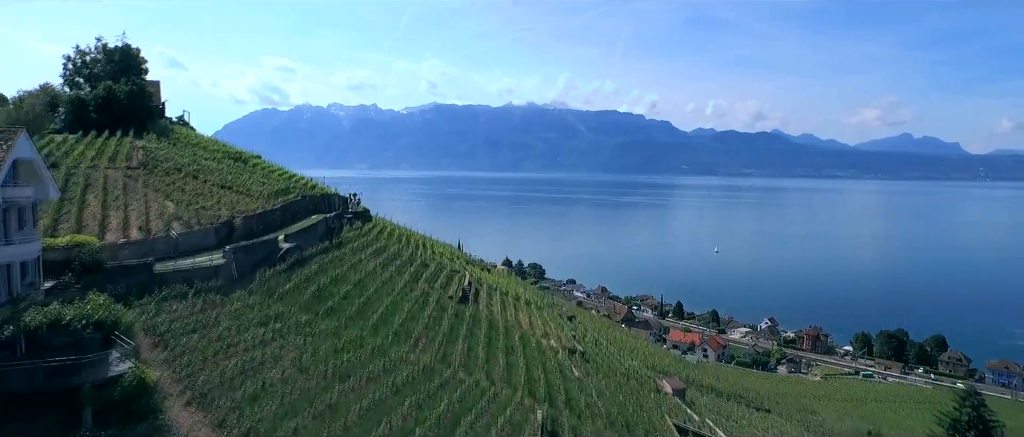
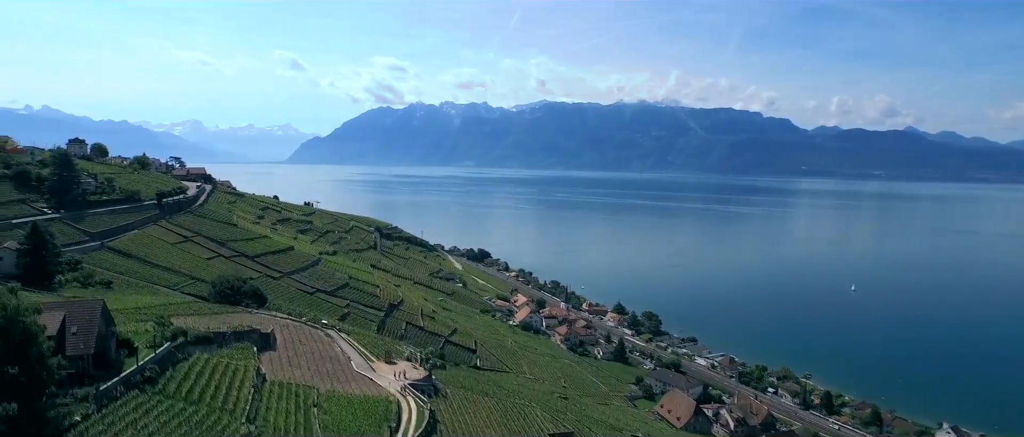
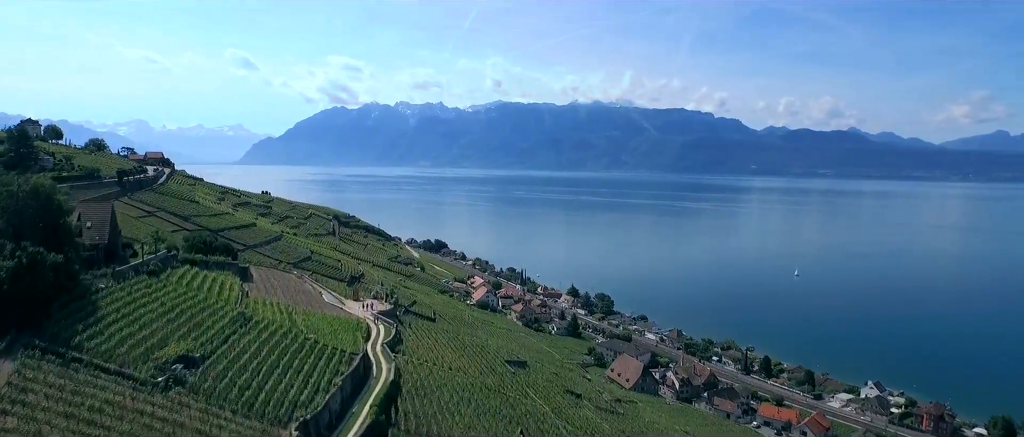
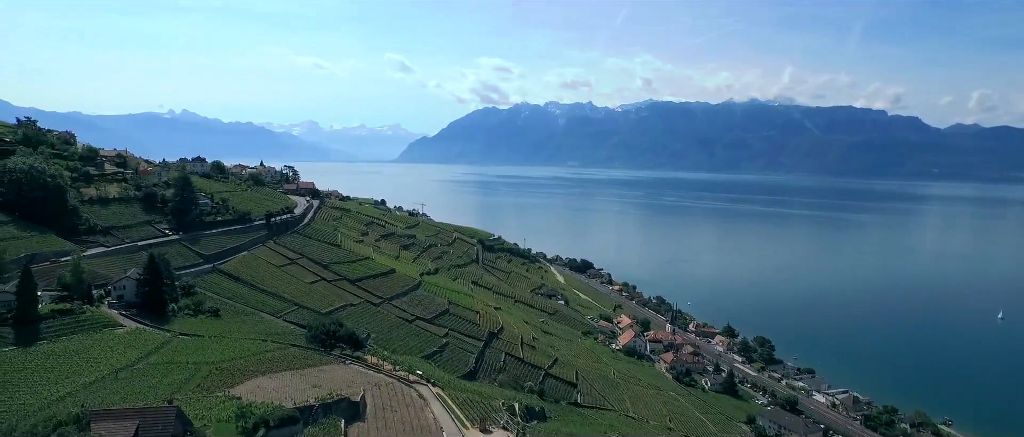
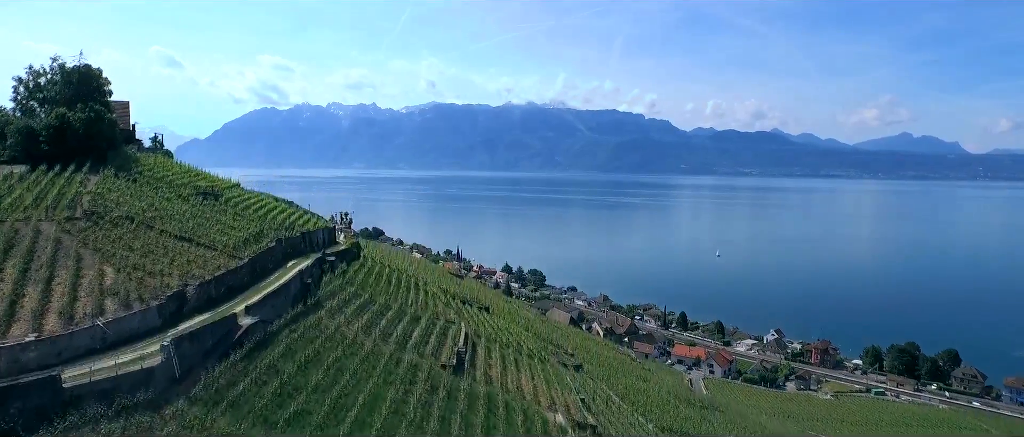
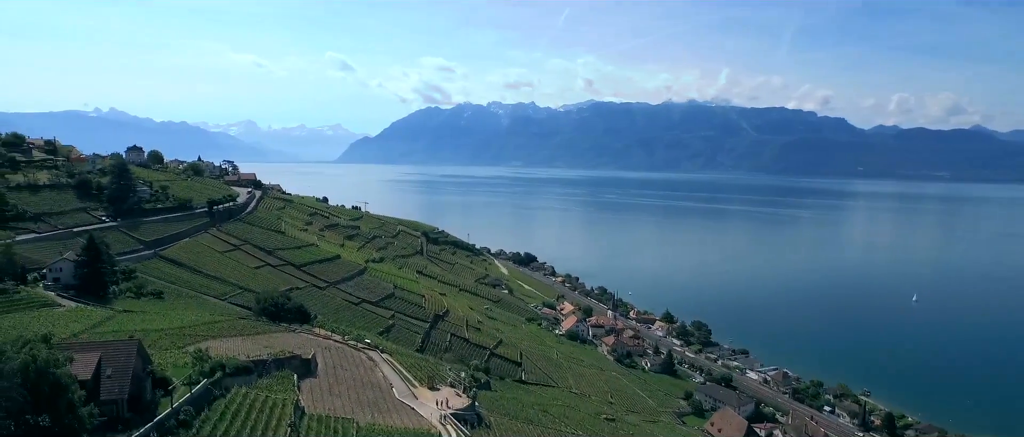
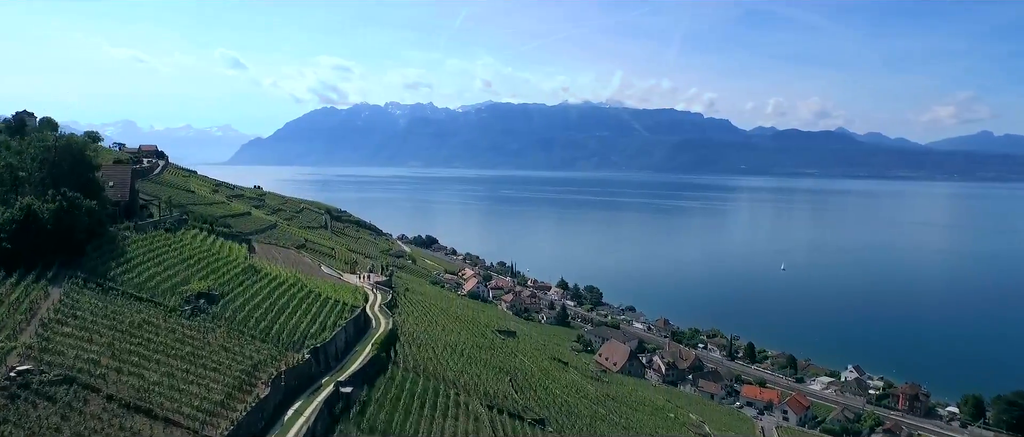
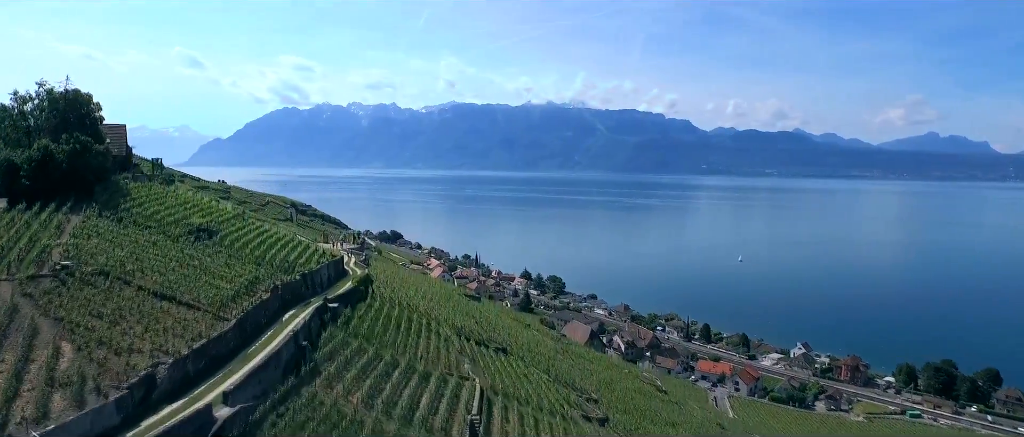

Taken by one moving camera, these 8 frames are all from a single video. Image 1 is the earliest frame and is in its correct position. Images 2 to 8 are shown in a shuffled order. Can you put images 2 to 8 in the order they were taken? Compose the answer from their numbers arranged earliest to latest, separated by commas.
5, 8, 7, 3, 2, 6, 4
